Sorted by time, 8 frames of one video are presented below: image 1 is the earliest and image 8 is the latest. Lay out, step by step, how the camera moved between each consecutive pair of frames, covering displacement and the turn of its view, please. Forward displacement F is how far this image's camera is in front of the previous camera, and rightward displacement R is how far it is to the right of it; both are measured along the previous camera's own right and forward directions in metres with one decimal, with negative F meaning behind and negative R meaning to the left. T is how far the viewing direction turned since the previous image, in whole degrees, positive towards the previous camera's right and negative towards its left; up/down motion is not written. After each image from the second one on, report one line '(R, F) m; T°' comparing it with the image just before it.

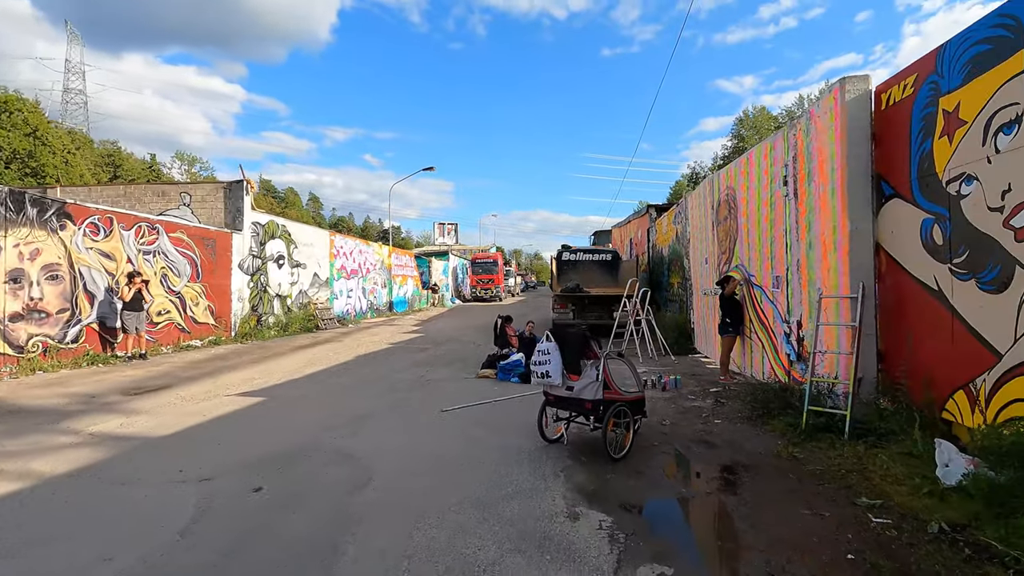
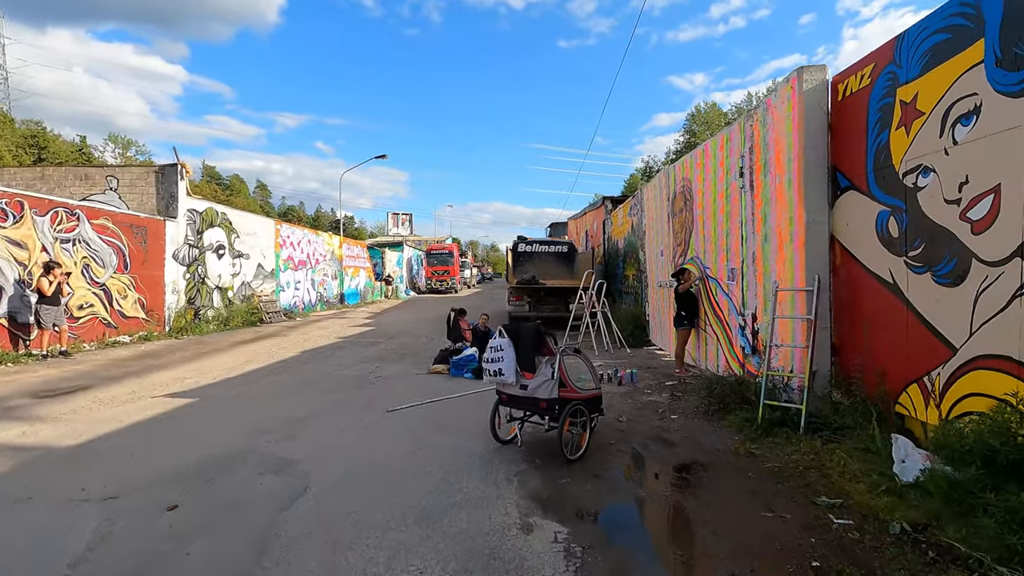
(+0.1, +0.3) m; +5°
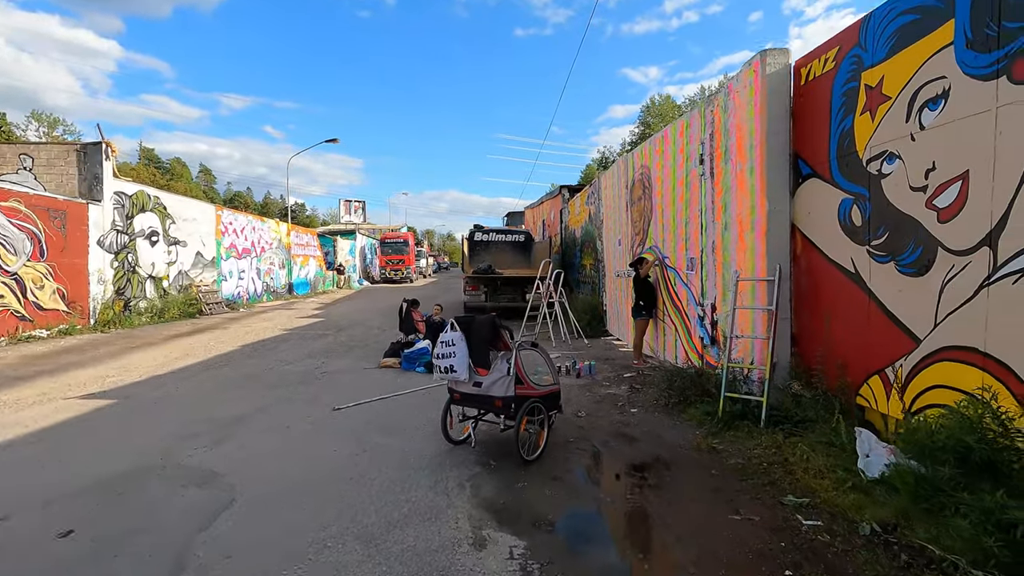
(0.0, +0.4) m; +5°
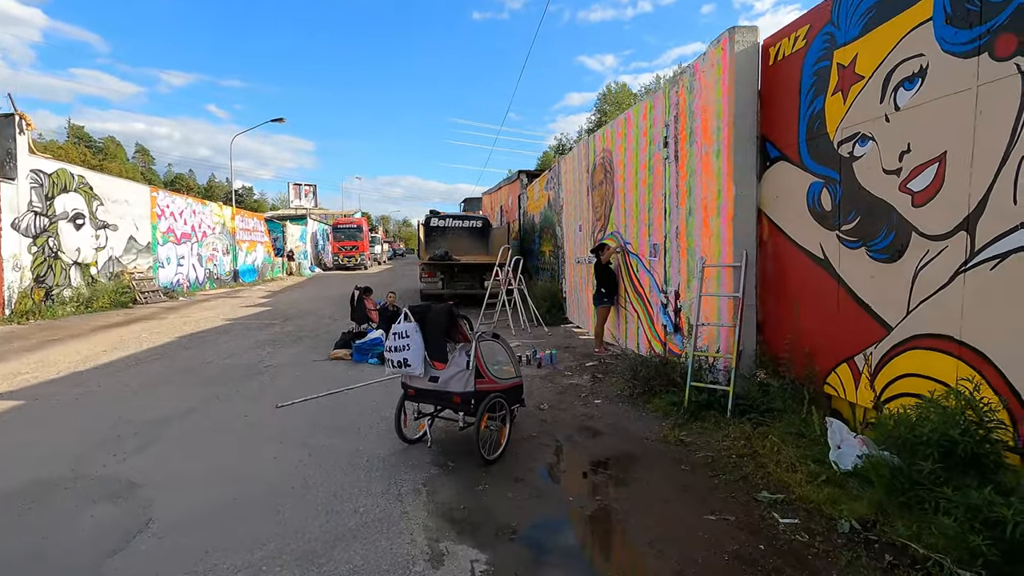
(0.0, +0.4) m; +5°
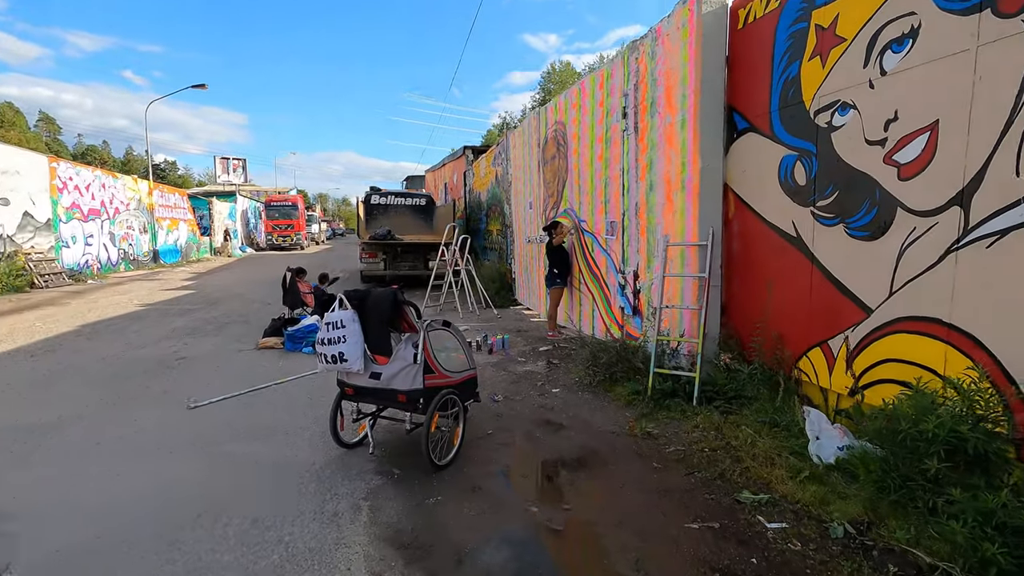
(-0.1, +0.5) m; +6°
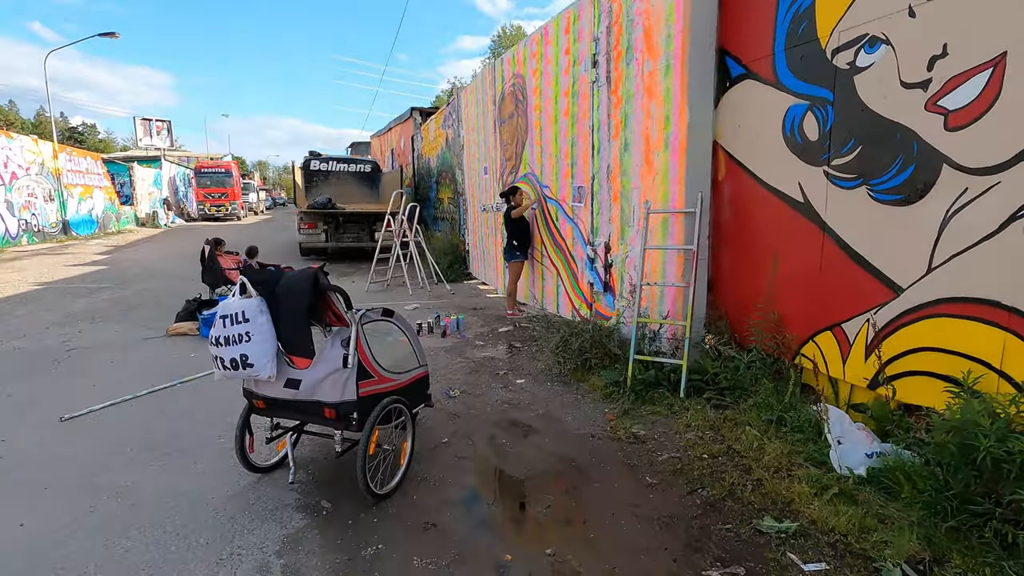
(0.0, +0.8) m; +5°
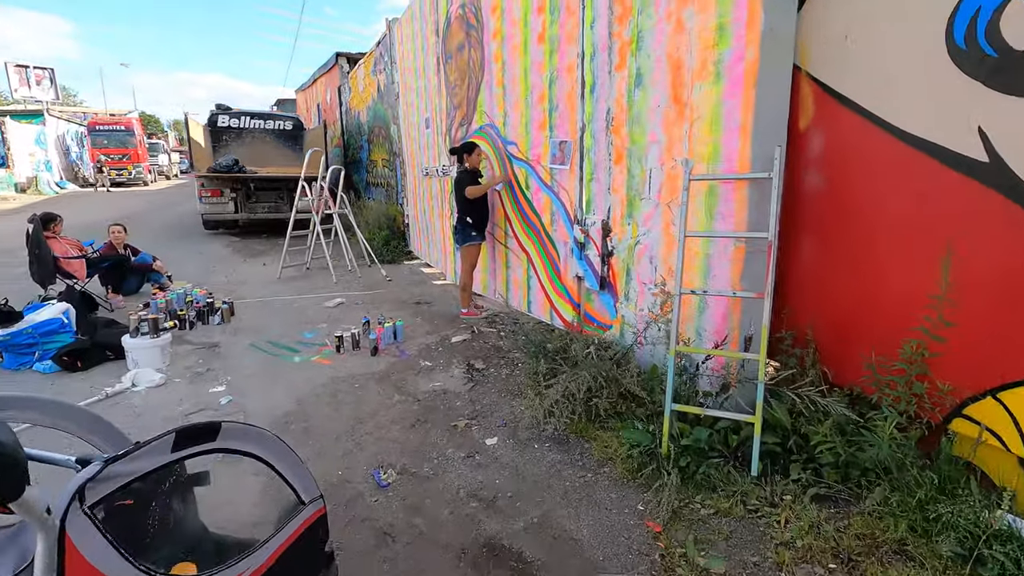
(-0.1, +1.8) m; +6°
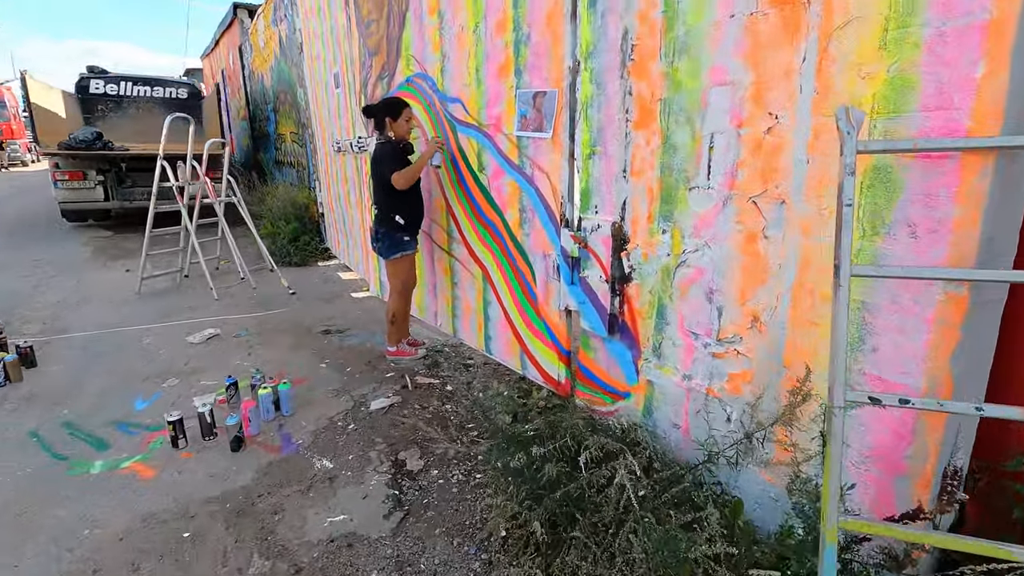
(0.0, +1.7) m; +6°
